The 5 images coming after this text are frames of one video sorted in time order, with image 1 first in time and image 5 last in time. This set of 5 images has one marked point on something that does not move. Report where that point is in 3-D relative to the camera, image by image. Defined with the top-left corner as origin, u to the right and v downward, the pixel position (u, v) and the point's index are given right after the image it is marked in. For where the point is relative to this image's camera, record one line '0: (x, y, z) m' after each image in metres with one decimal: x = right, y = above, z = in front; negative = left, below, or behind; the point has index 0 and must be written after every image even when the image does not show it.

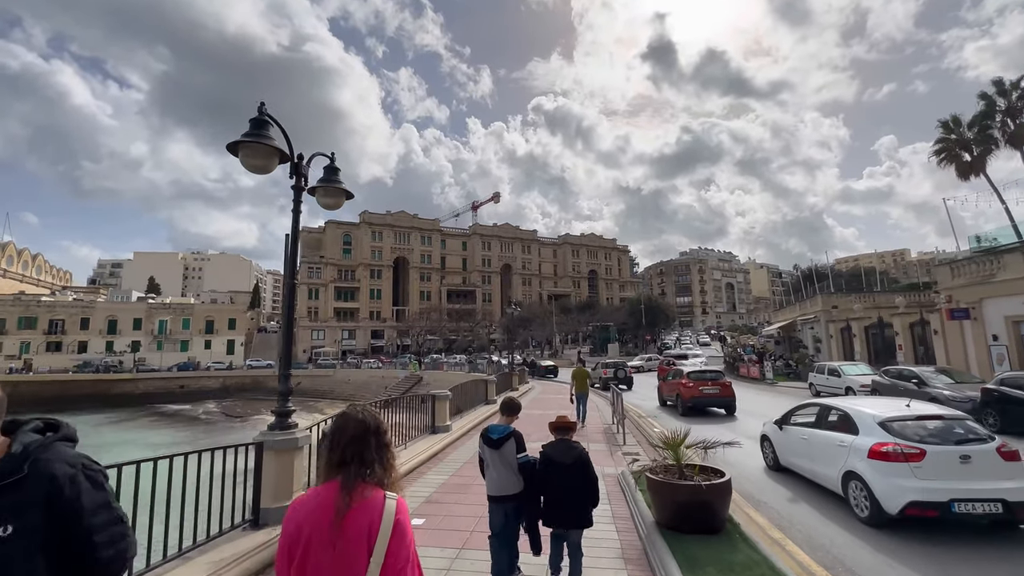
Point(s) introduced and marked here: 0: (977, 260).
0: (+15.0, +0.9, +14.6) m
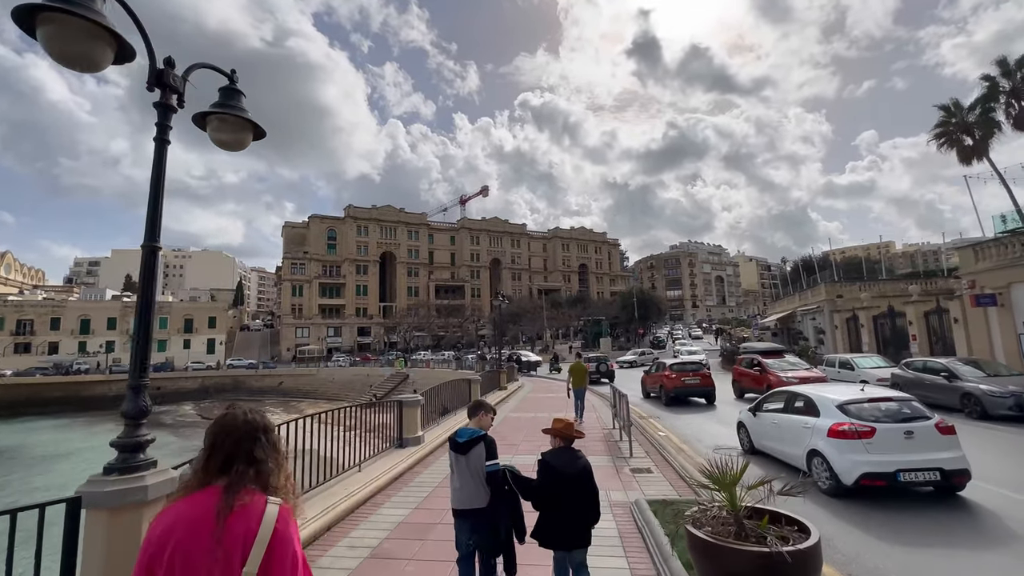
0: (+14.7, +1.4, +13.5) m
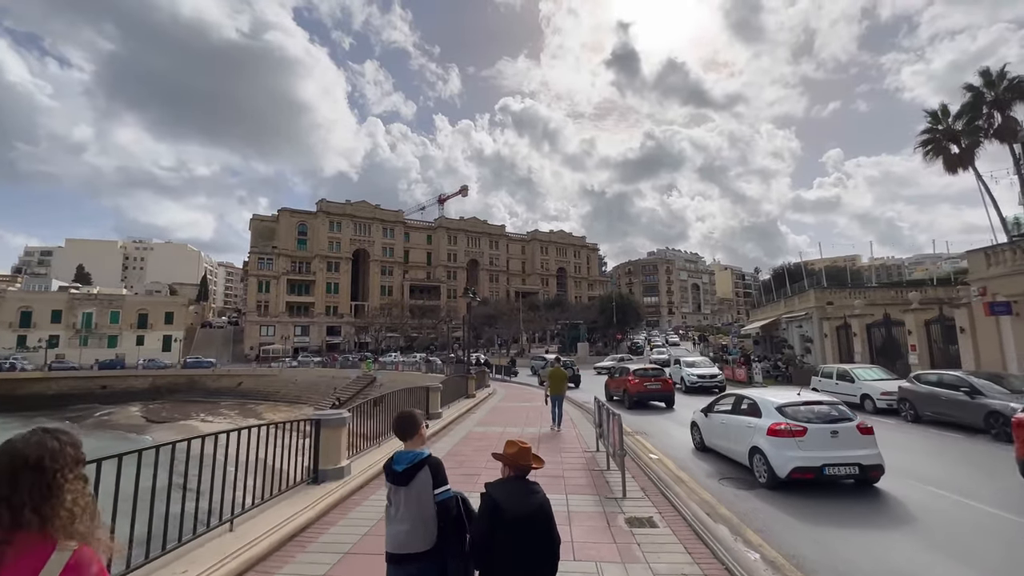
0: (+14.0, +1.2, +12.5) m
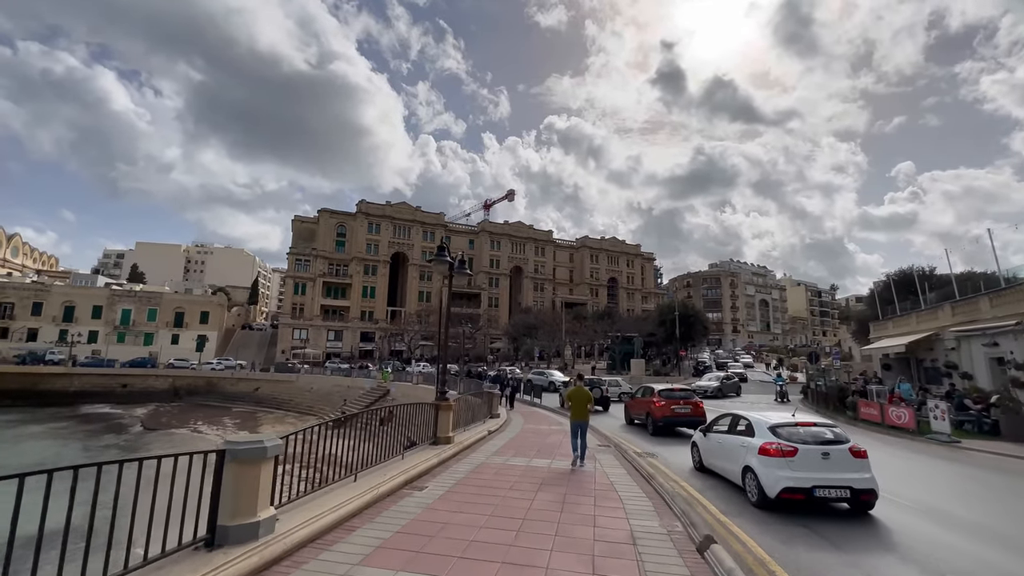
0: (+14.5, +1.7, +4.5) m
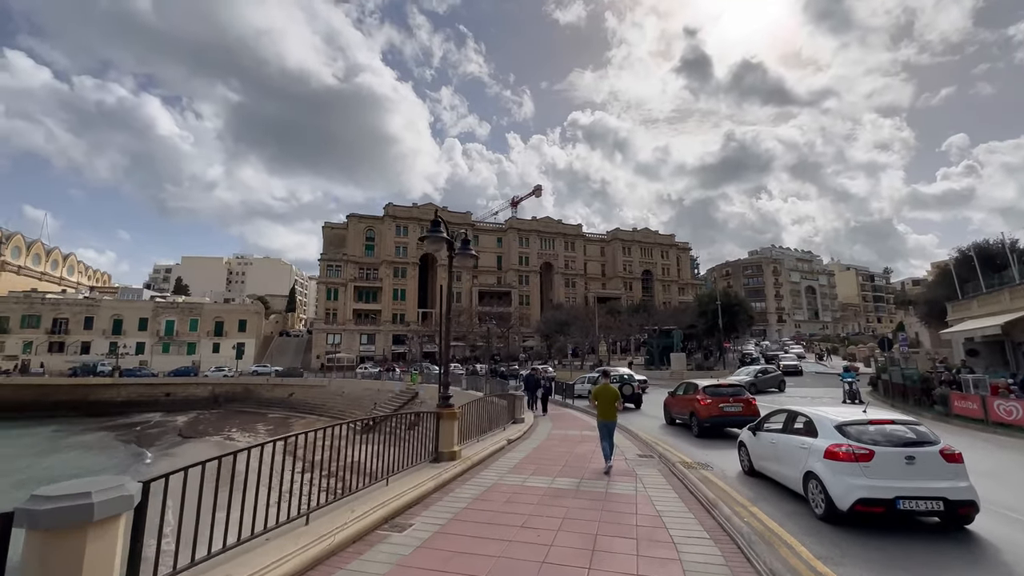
0: (+14.5, +2.6, +1.9) m
